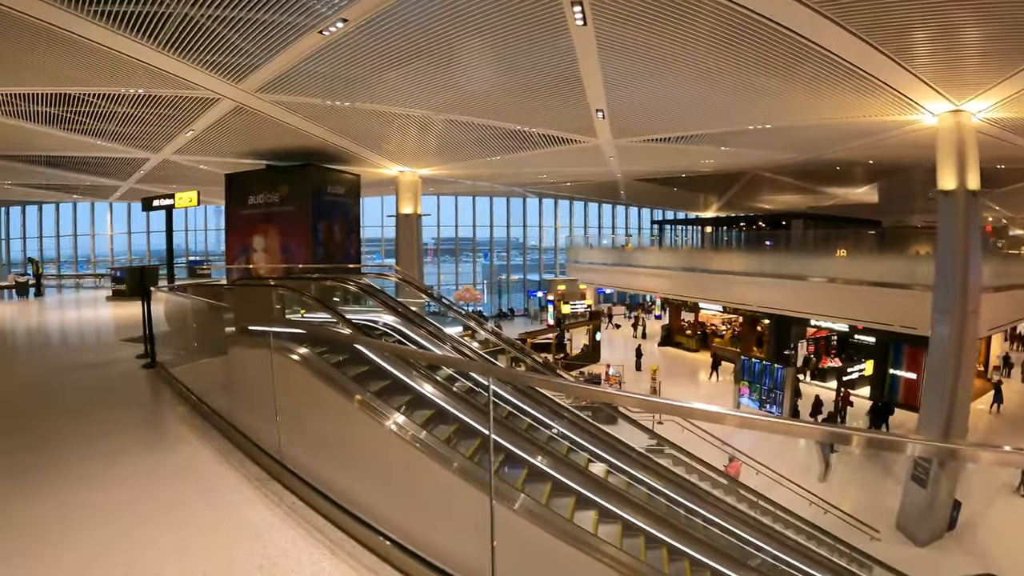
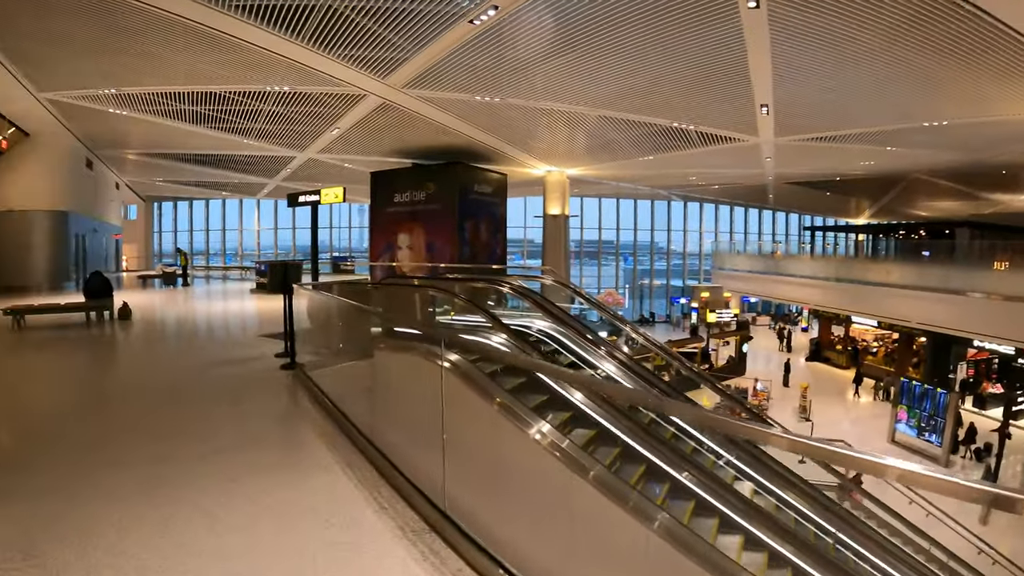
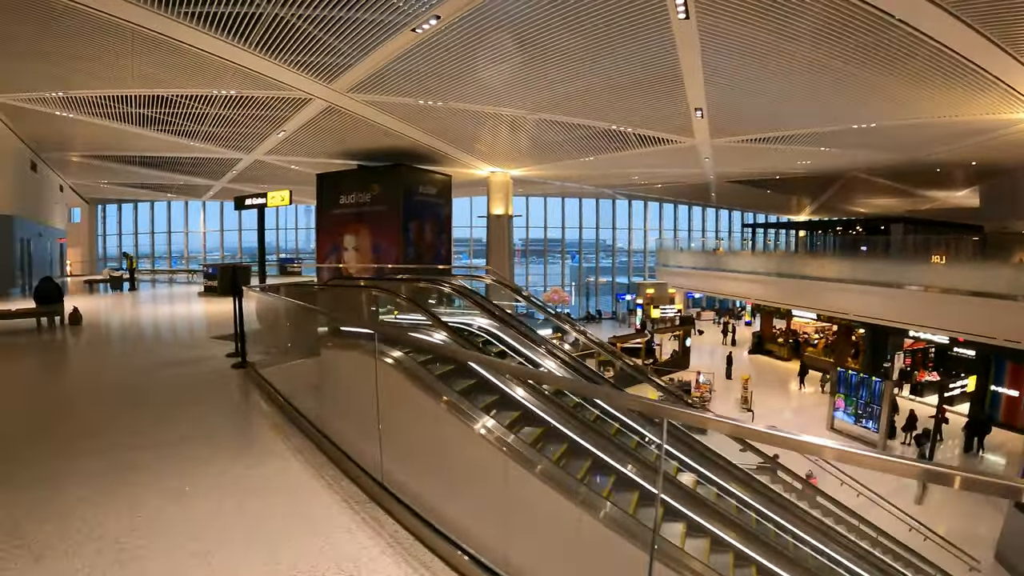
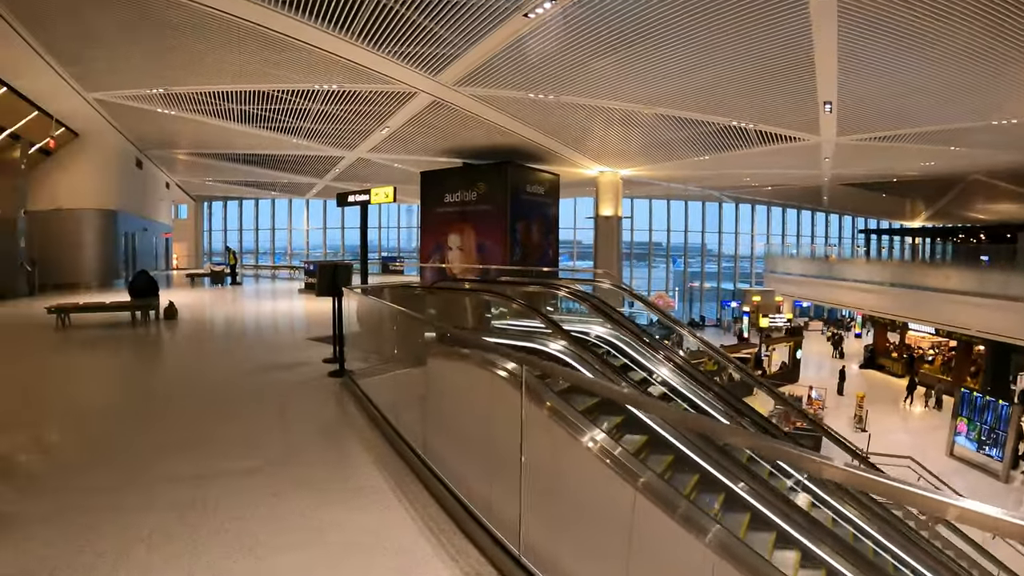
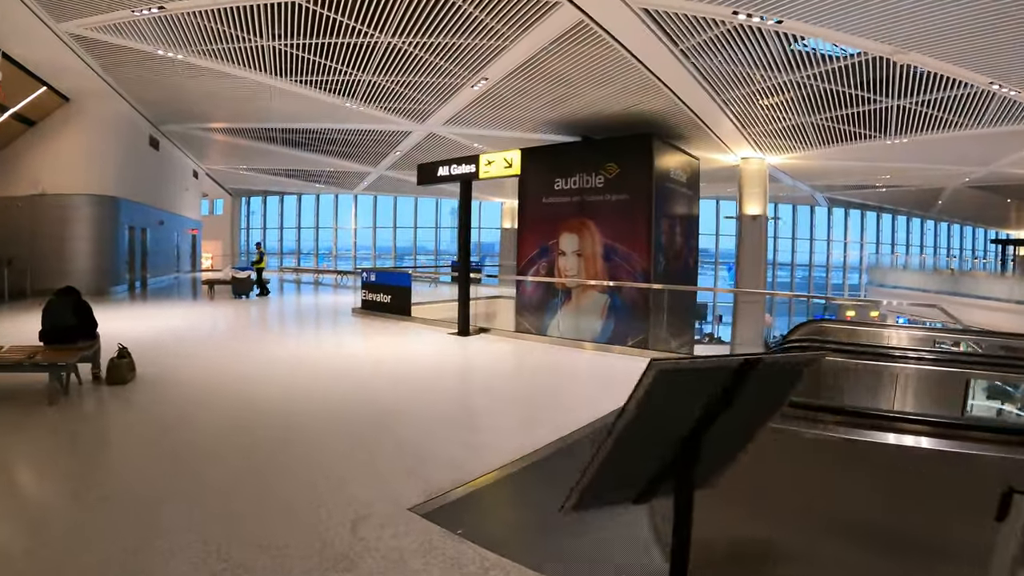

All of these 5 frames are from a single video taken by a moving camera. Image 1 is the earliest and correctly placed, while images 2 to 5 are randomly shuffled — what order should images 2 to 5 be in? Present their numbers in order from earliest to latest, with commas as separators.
3, 2, 4, 5
